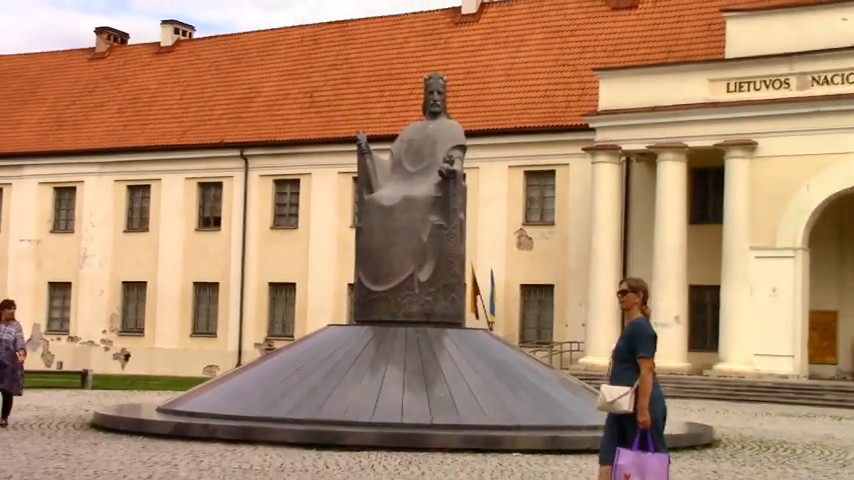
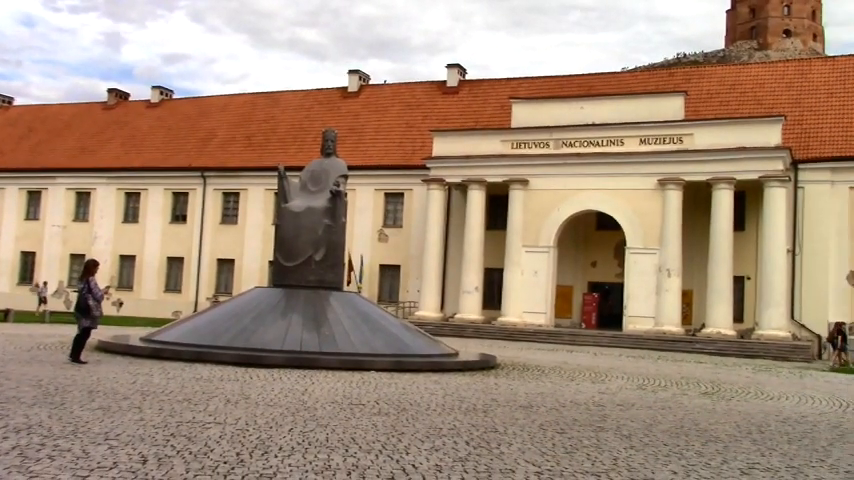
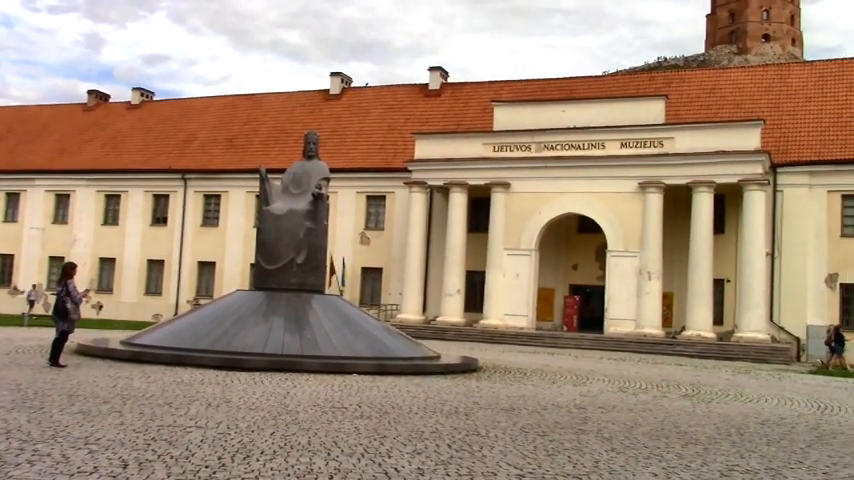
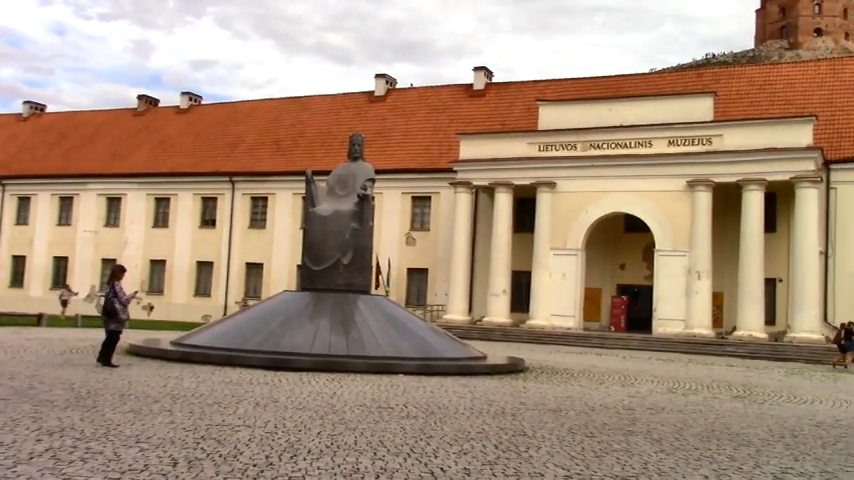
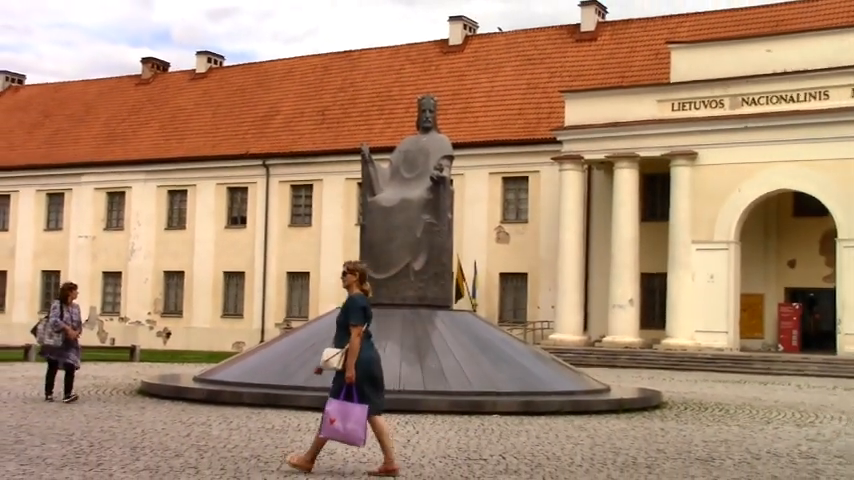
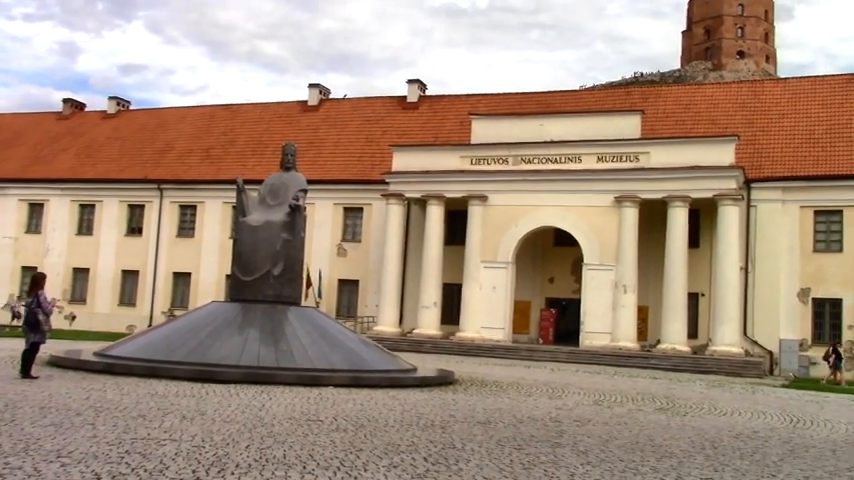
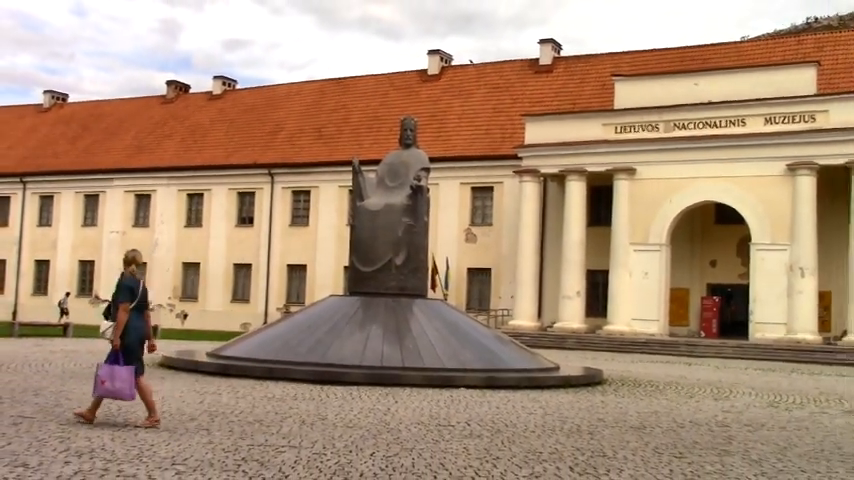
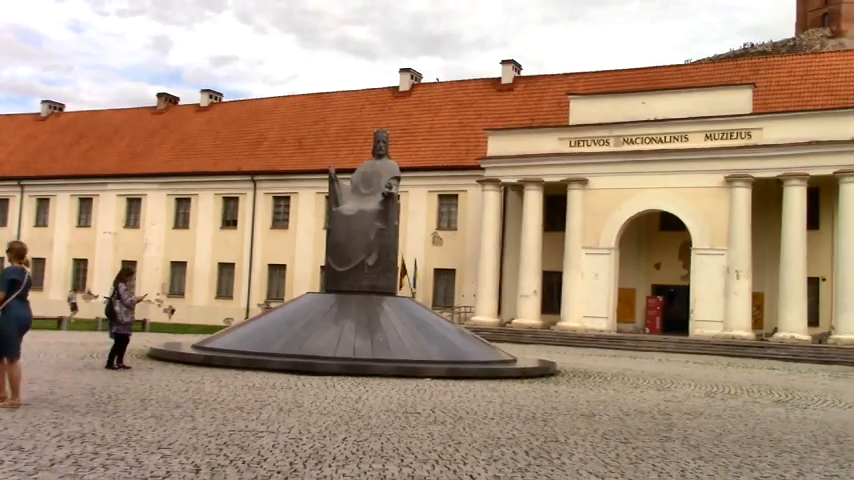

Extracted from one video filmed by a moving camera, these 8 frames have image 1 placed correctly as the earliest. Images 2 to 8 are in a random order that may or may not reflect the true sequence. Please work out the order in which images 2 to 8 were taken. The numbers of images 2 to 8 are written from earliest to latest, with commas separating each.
5, 7, 8, 4, 2, 3, 6
